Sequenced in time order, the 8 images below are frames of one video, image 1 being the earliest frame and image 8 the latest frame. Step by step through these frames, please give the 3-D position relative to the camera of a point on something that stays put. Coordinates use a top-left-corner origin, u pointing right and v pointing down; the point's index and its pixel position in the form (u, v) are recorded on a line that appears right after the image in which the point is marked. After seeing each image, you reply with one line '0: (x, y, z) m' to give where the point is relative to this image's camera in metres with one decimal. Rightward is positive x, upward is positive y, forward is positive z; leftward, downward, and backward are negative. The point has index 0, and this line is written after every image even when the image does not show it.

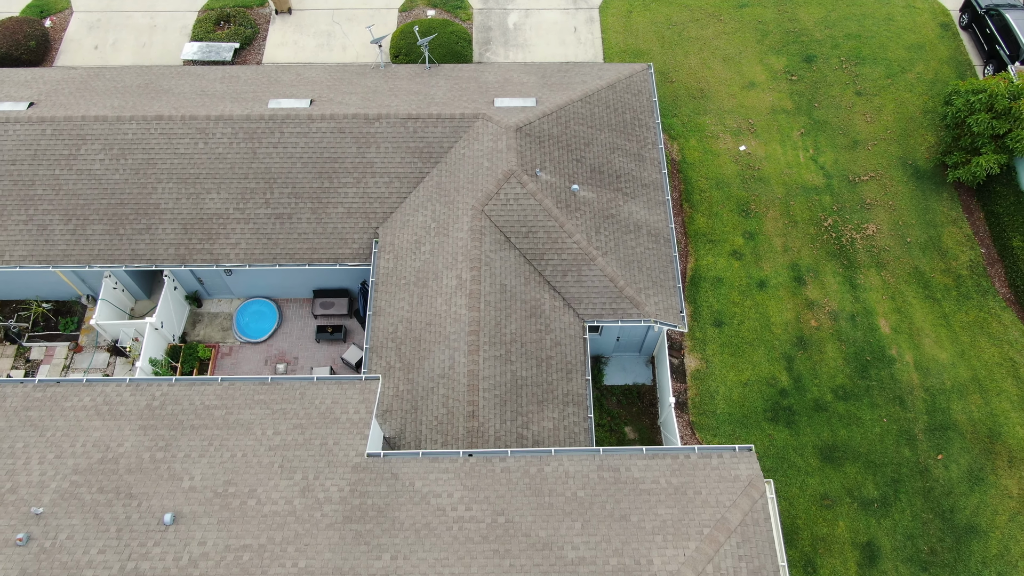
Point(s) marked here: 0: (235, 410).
0: (-6.9, -3.1, +18.1) m
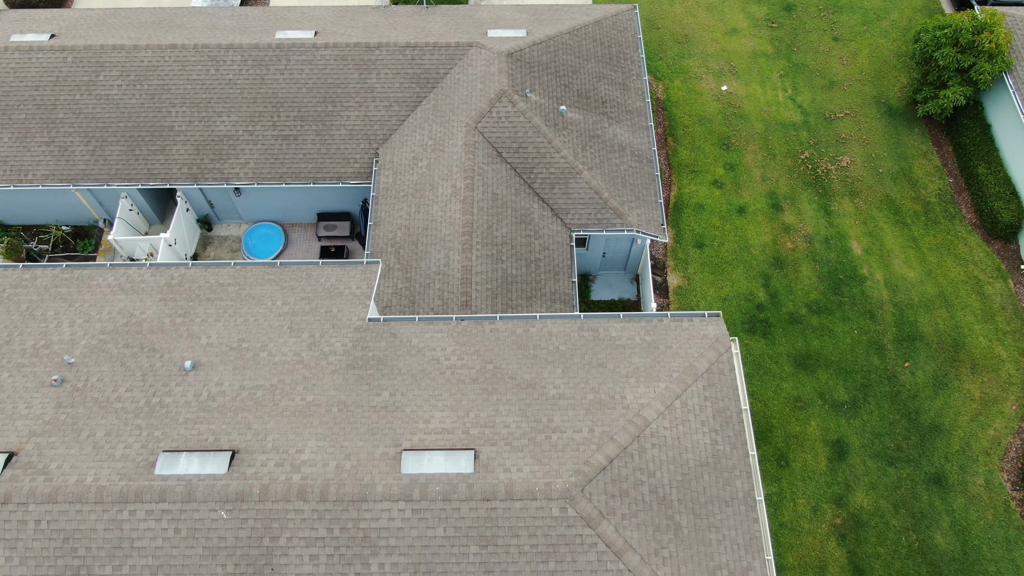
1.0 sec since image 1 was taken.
0: (-7.2, +0.1, +19.7) m
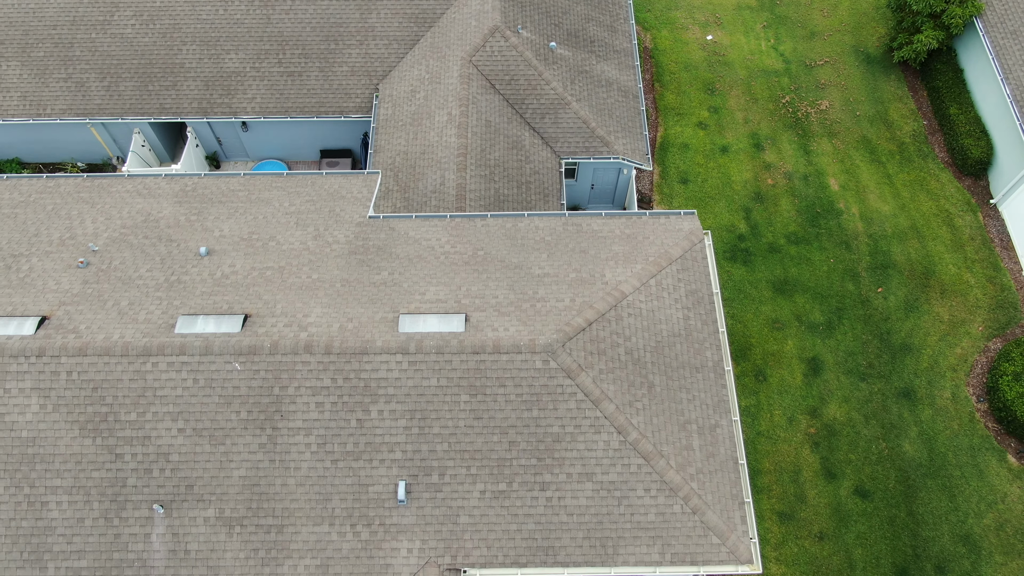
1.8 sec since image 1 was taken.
0: (-7.5, +2.9, +21.2) m
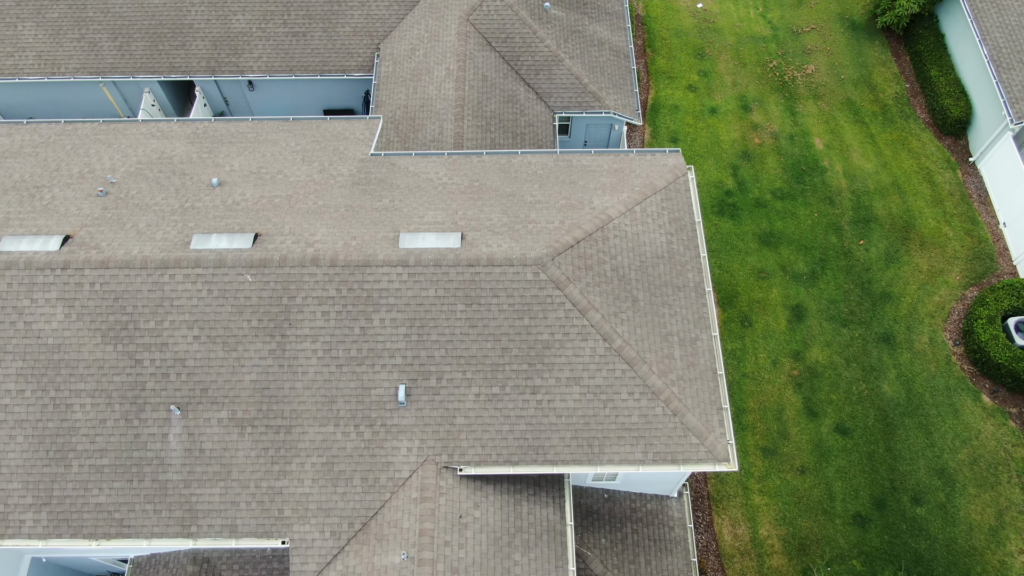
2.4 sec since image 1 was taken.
0: (-7.7, +4.8, +22.4) m
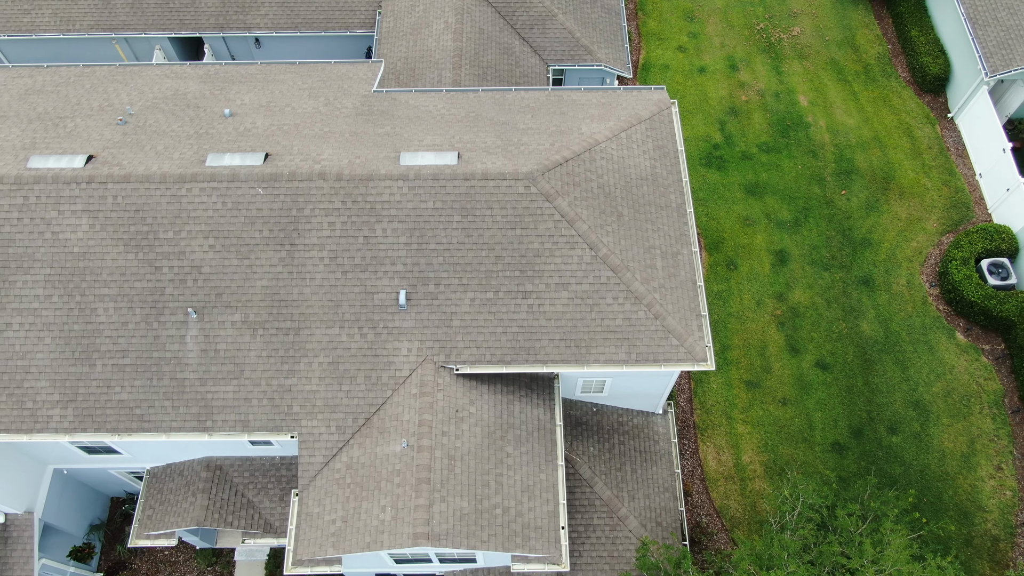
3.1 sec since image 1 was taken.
0: (-7.9, +7.0, +23.7) m
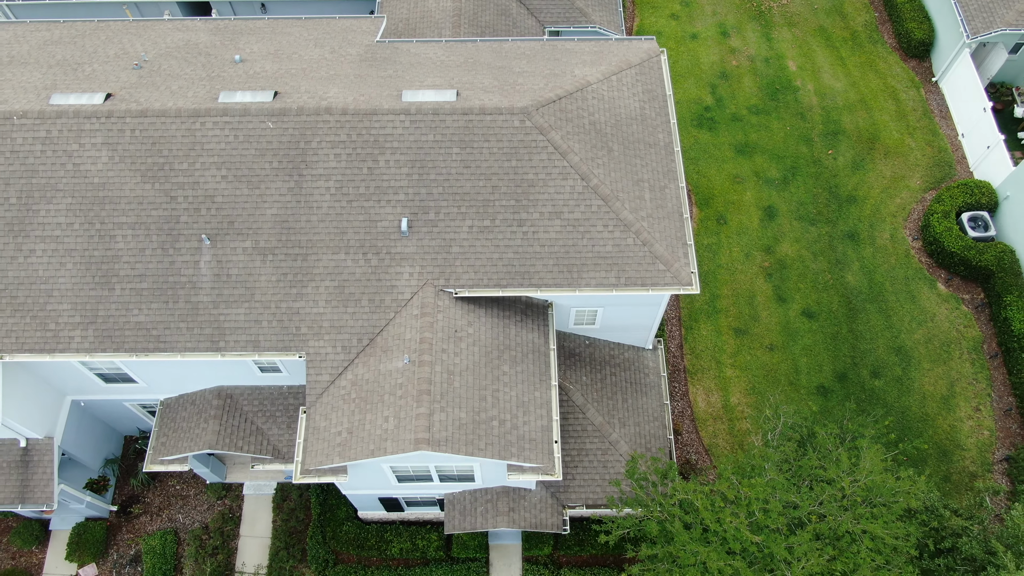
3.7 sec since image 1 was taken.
0: (-8.0, +8.9, +24.7) m
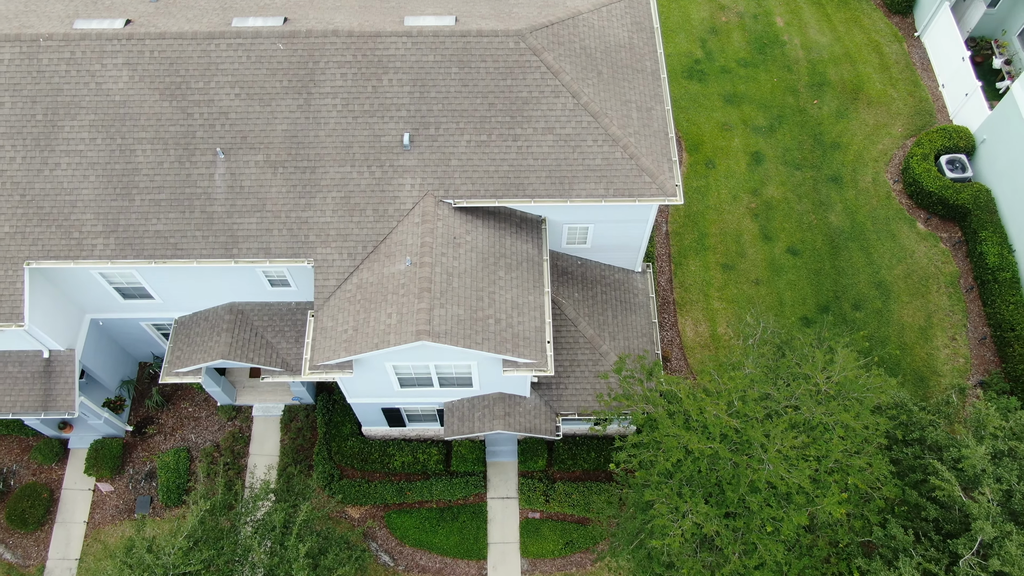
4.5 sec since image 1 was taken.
0: (-8.1, +11.5, +26.0) m
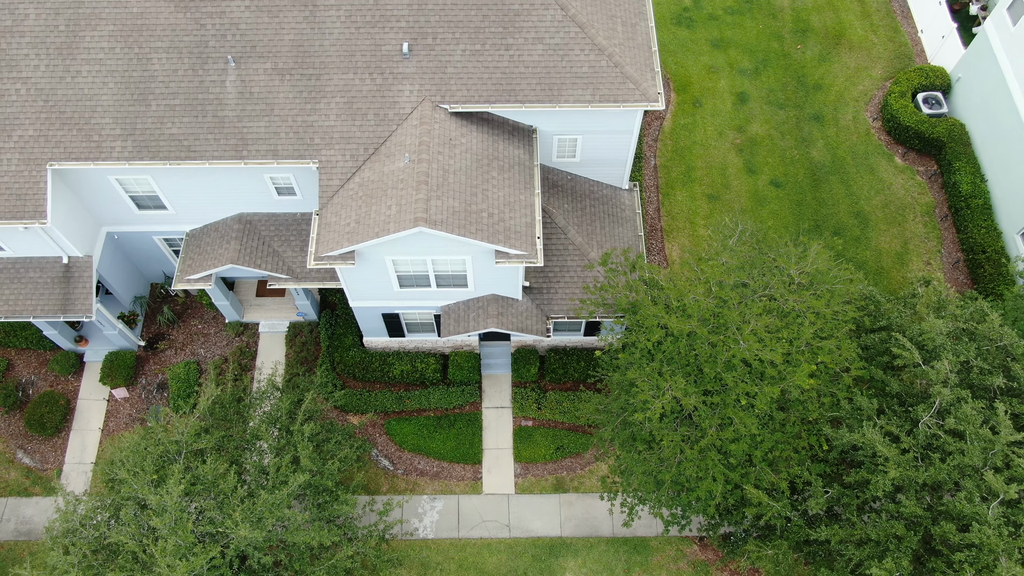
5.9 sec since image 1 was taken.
0: (-8.3, +14.5, +27.4) m
